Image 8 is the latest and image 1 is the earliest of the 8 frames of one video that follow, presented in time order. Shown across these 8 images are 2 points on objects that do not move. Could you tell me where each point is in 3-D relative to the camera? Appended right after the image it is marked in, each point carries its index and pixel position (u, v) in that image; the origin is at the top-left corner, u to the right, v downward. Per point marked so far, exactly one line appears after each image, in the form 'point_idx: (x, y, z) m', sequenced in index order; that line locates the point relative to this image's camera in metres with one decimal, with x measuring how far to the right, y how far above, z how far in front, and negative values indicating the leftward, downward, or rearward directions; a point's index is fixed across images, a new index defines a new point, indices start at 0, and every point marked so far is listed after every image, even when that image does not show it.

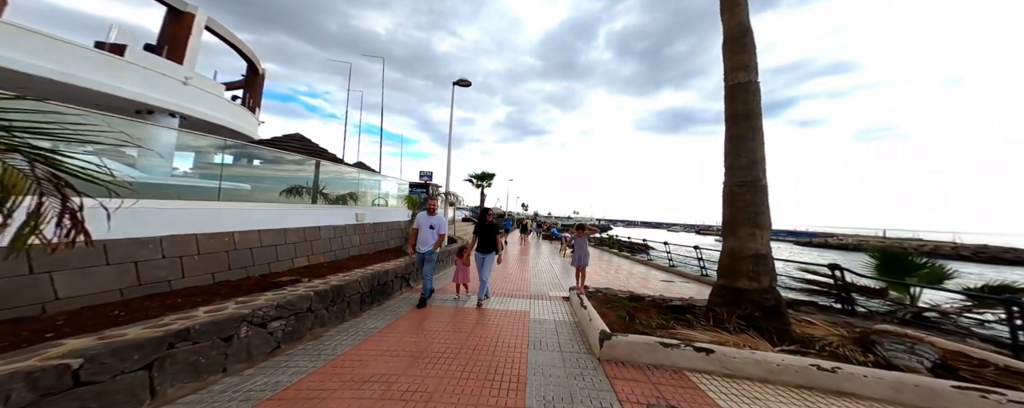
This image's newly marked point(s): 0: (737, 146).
0: (+2.8, +0.6, +3.2) m
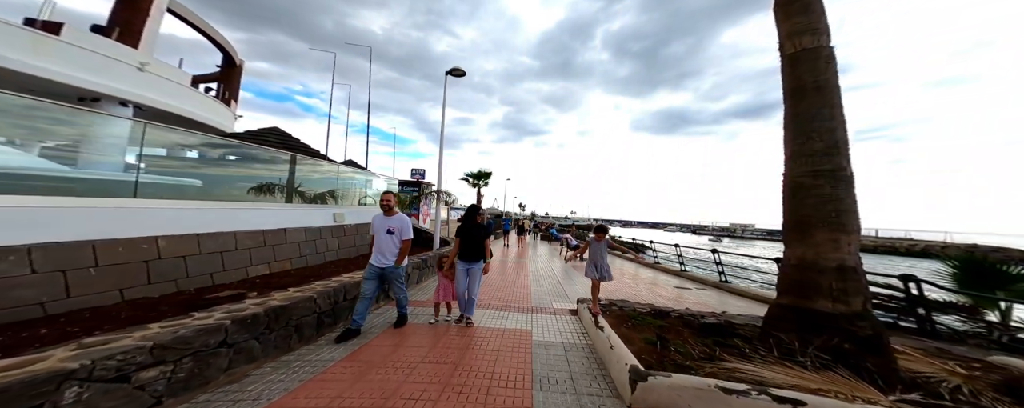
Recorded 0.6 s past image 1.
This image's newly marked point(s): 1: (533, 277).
0: (+2.8, +0.7, +2.5) m
1: (+0.6, -2.5, +8.7) m
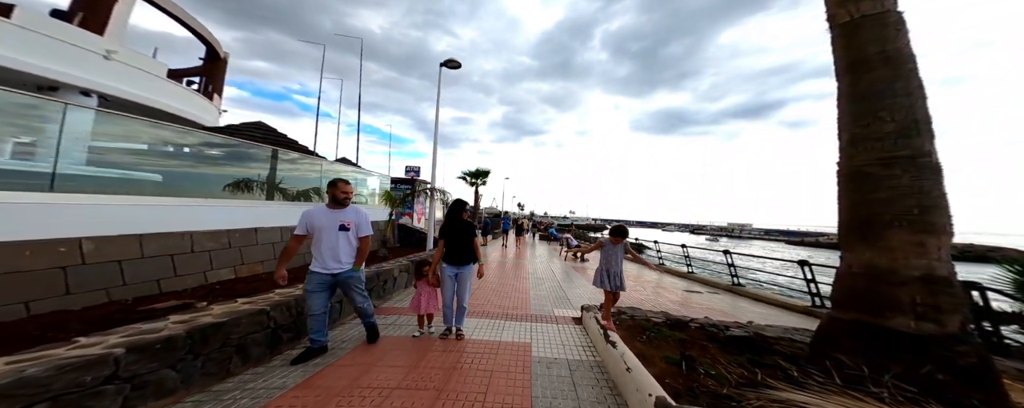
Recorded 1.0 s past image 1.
0: (+2.7, +0.8, +2.0) m
1: (+0.6, -2.4, +8.2) m
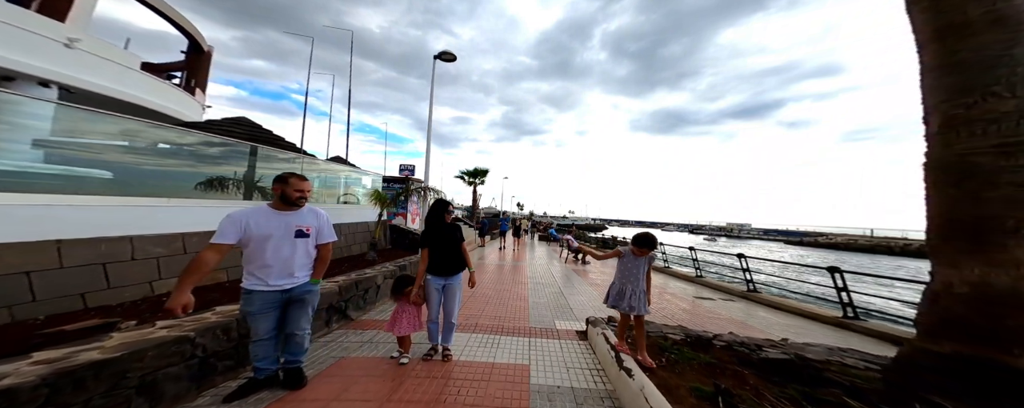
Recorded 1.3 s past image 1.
0: (+2.7, +0.8, +1.5) m
1: (+0.5, -2.4, +7.7) m
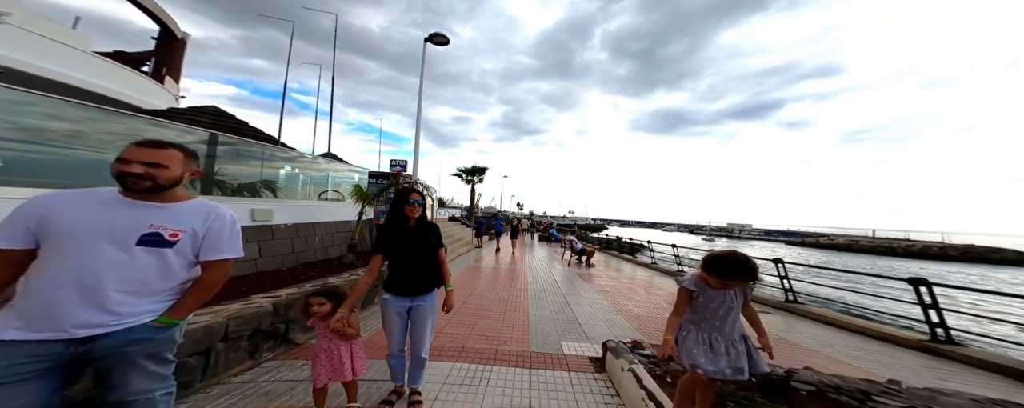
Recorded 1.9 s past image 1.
0: (+2.6, +0.9, +0.7) m
1: (+0.5, -2.3, +6.9) m
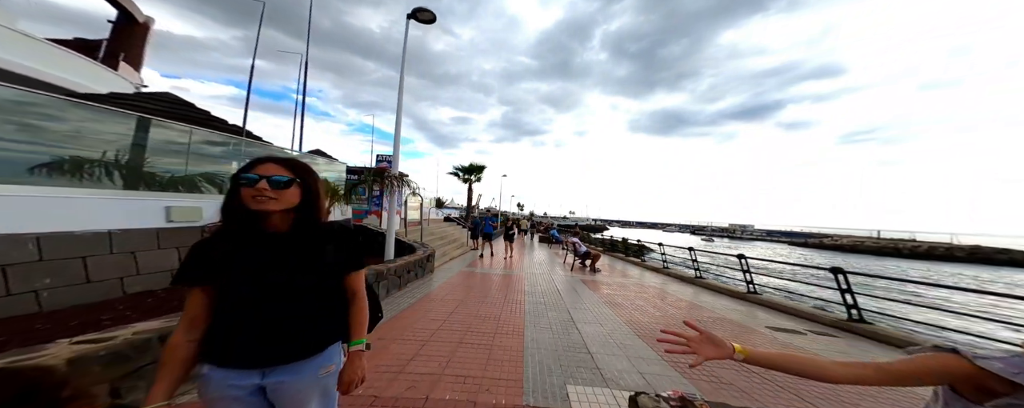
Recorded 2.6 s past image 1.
0: (+2.5, +1.0, -0.3) m
1: (+0.3, -2.2, +5.9) m
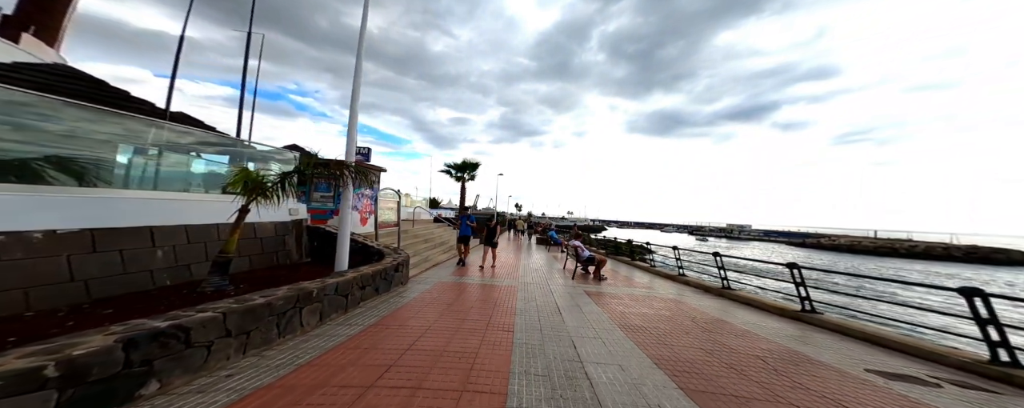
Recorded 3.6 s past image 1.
0: (+2.3, +1.1, -1.6) m
1: (+0.1, -2.1, +4.6) m
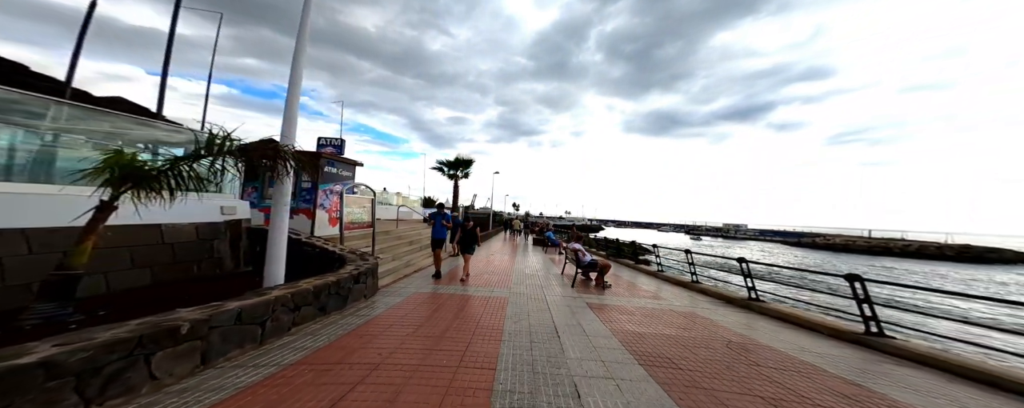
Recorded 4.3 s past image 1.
0: (+2.1, +1.2, -2.7) m
1: (-0.1, -2.1, +3.5) m
